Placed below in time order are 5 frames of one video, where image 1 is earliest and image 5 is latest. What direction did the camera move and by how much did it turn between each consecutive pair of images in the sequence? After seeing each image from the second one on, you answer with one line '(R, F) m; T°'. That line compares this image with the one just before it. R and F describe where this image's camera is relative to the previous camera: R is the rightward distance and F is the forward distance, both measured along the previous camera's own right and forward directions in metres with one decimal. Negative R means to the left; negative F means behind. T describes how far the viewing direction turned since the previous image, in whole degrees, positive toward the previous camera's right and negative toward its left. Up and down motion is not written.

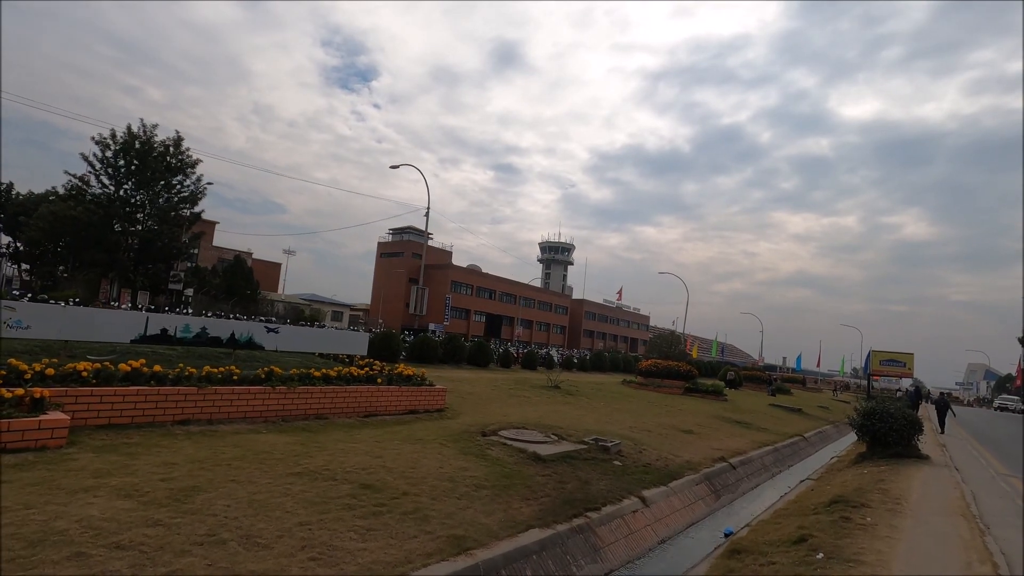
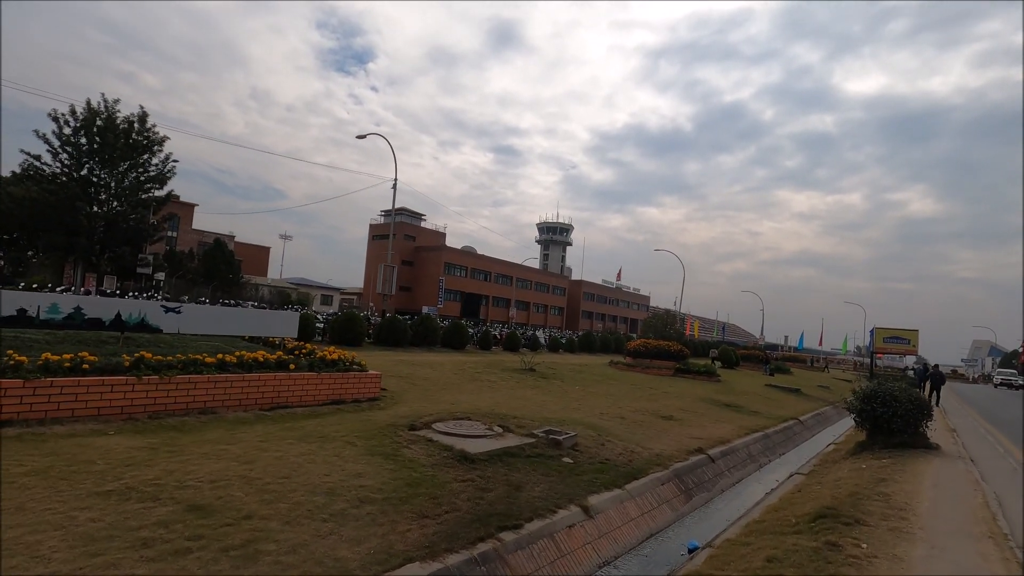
(+1.1, +1.6) m; 0°
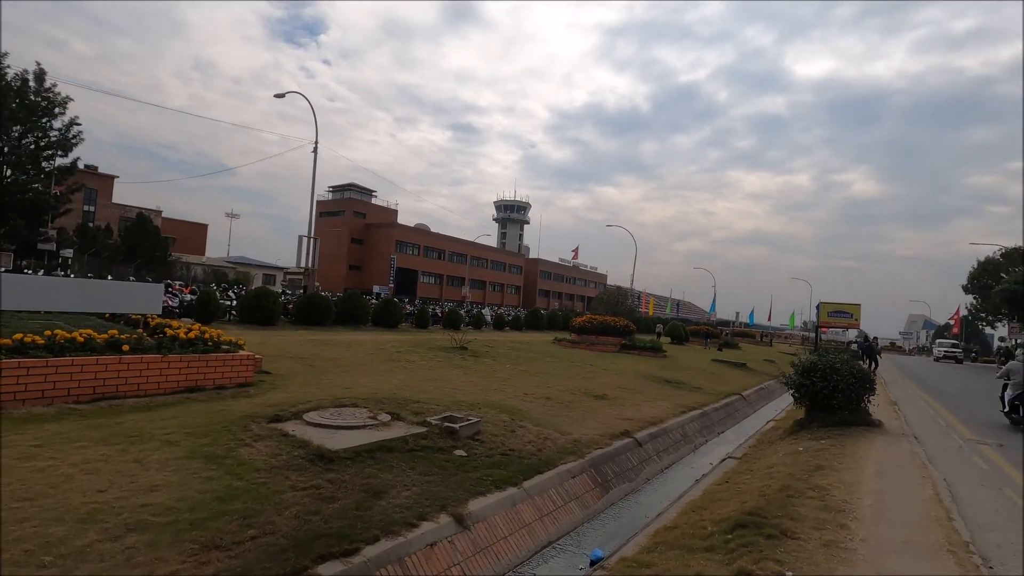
(+1.0, +1.4) m; +4°
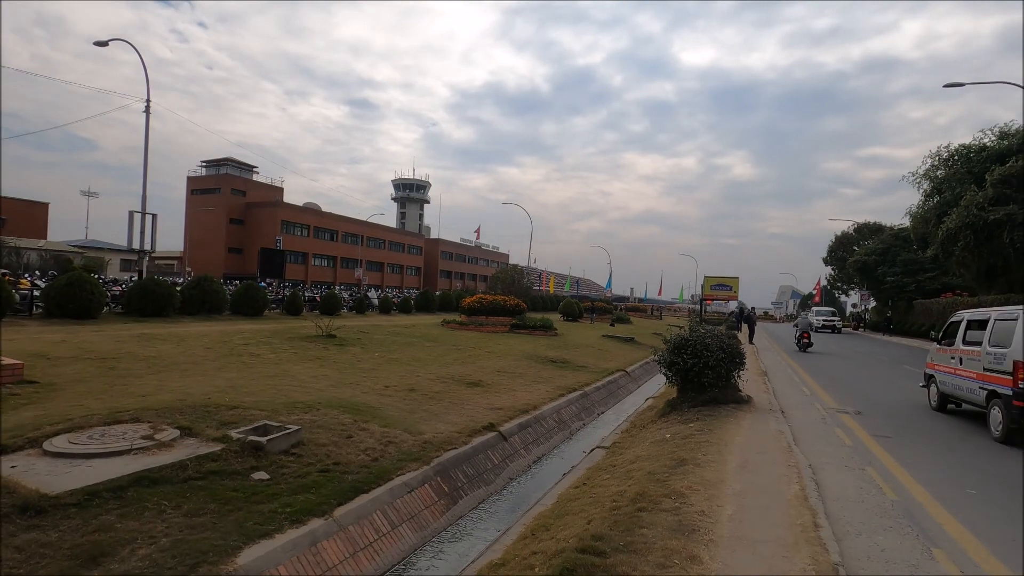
(+0.9, +1.2) m; +10°
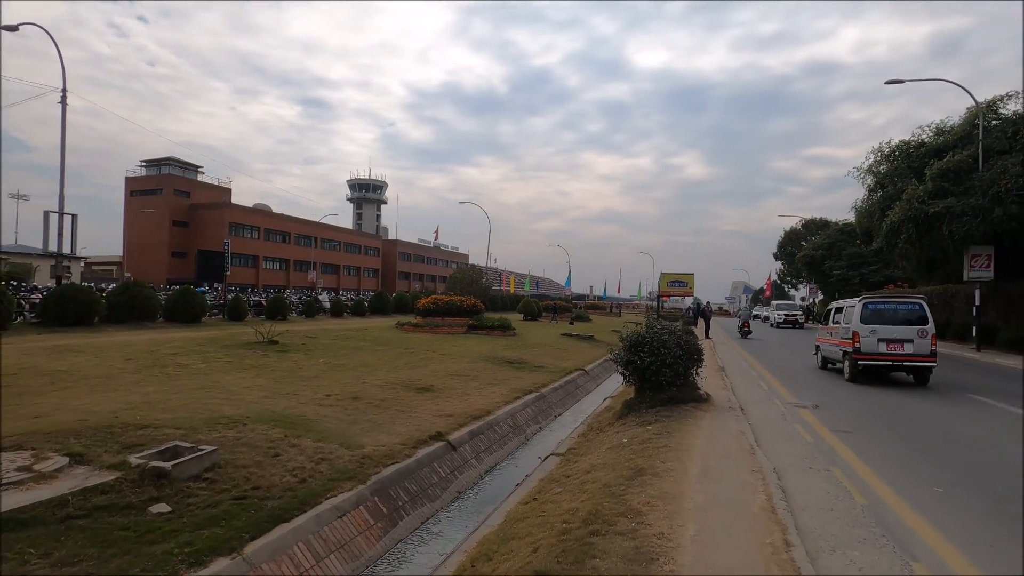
(+0.2, +0.5) m; +4°
